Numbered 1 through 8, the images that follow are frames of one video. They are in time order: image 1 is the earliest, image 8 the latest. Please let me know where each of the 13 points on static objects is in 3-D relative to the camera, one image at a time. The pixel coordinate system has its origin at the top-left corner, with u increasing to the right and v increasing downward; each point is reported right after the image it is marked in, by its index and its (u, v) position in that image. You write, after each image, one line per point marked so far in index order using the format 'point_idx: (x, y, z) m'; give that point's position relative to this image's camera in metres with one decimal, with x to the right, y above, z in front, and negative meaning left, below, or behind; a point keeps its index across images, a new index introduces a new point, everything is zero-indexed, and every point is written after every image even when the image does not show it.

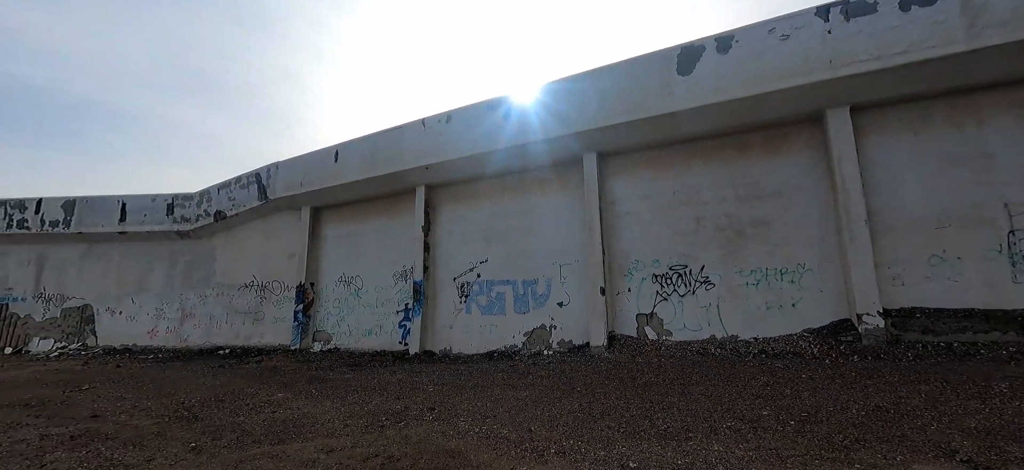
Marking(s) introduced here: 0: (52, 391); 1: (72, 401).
0: (-7.9, -2.7, +6.5) m
1: (-6.7, -2.5, +5.6) m
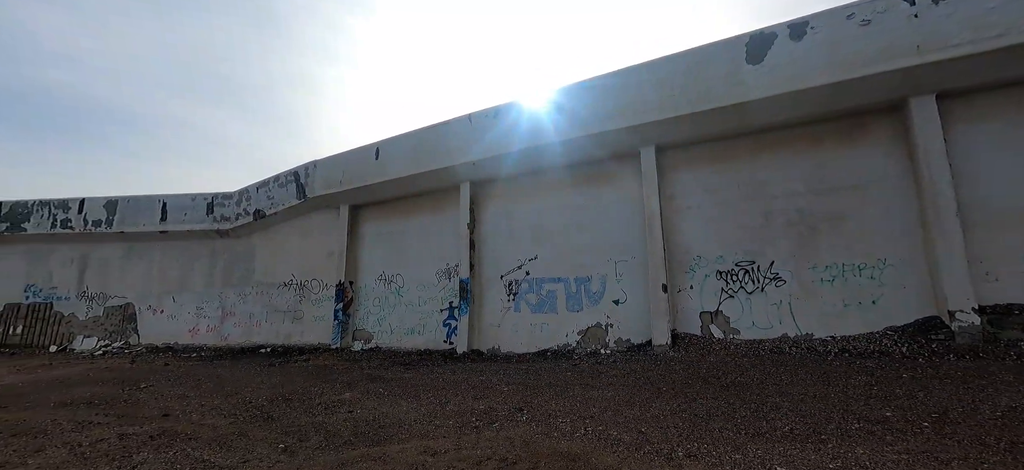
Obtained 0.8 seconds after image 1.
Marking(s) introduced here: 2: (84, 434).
0: (-6.9, -2.6, +6.4) m
1: (-5.7, -2.5, +5.6) m
2: (-5.0, -2.3, +4.3) m
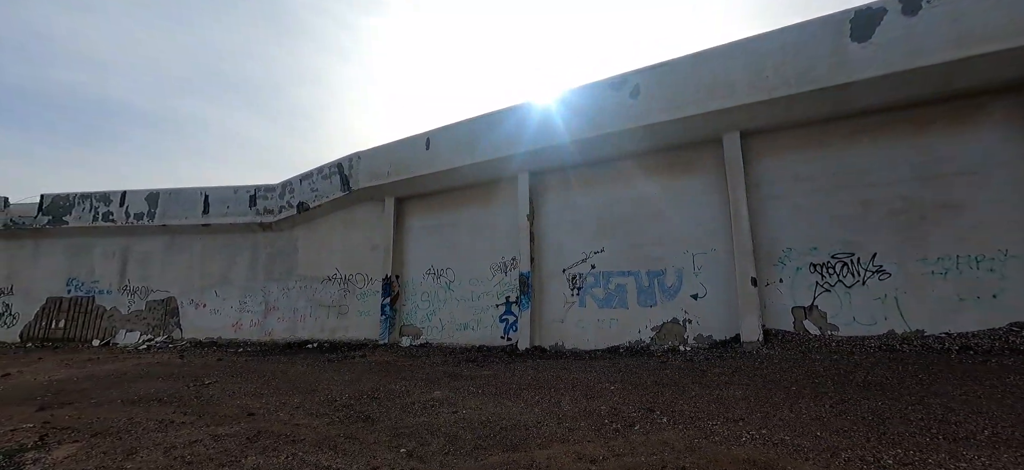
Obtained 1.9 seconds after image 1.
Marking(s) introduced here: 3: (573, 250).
0: (-5.6, -2.5, +6.2) m
1: (-4.4, -2.3, +5.3) m
2: (-3.7, -2.2, +4.1) m
3: (+1.3, -0.3, +8.0) m
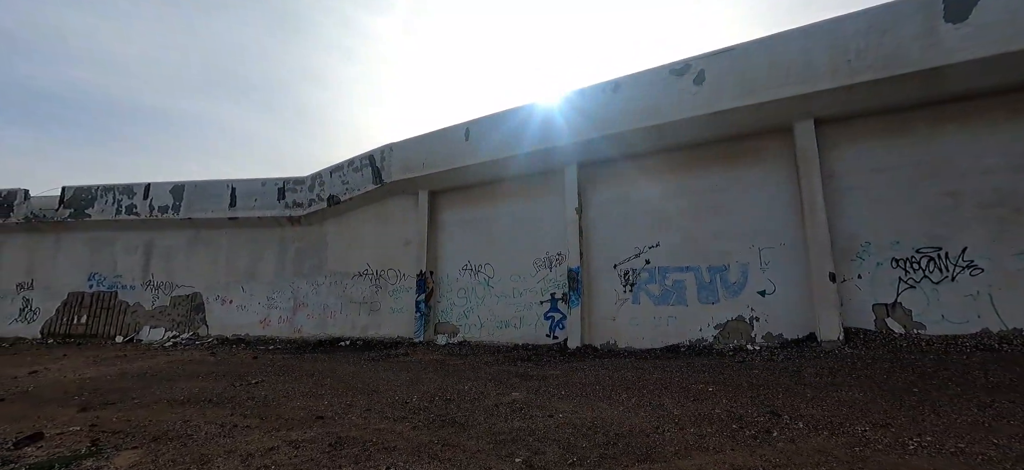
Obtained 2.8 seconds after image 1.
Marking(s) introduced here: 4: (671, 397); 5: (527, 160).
0: (-4.6, -2.3, +5.9) m
1: (-3.4, -2.2, +5.0) m
2: (-2.7, -2.0, +3.7) m
3: (+2.3, -0.2, +7.6) m
4: (+1.7, -1.8, +4.1) m
5: (+0.3, +1.7, +8.5) m
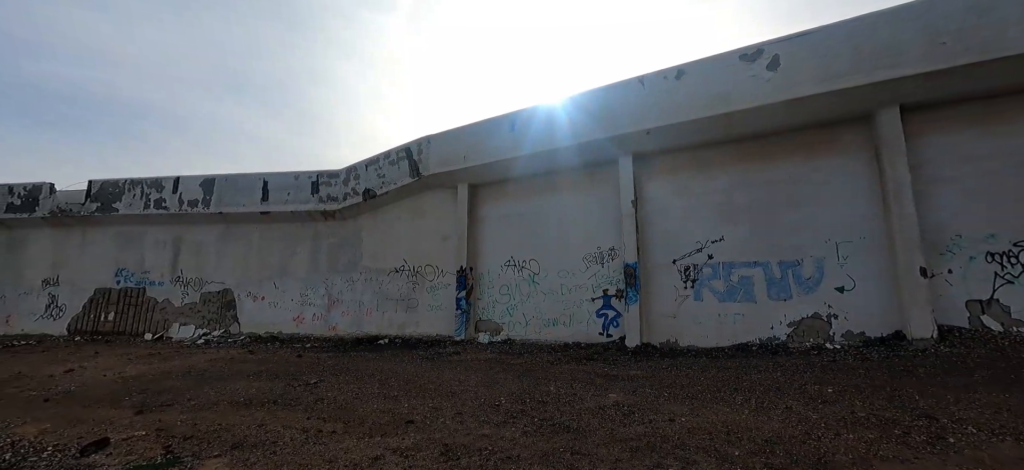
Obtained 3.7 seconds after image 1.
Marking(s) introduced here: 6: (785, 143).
0: (-3.5, -2.2, +5.5) m
1: (-2.3, -2.1, +4.7) m
2: (-1.6, -1.9, +3.4) m
3: (+3.4, -0.1, +7.3) m
4: (+2.8, -1.7, +3.8) m
5: (+1.4, +1.8, +8.2) m
6: (+4.9, +1.7, +6.8) m
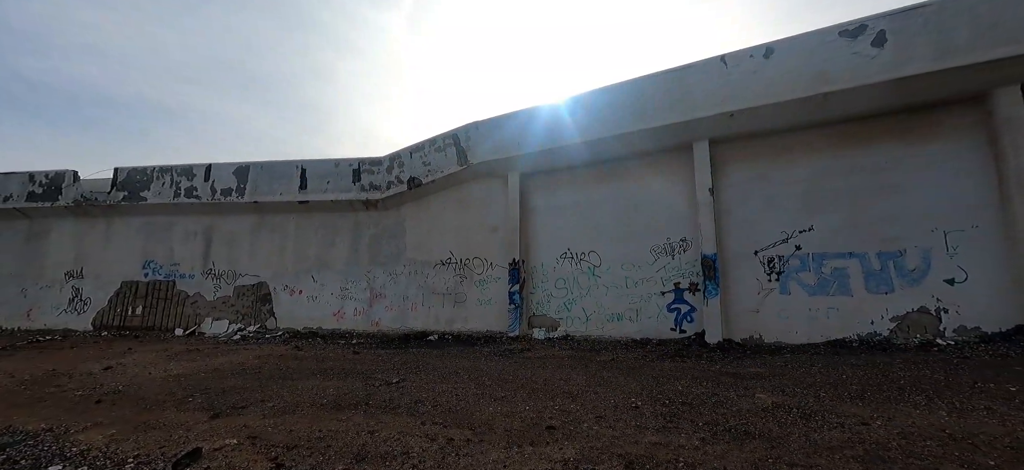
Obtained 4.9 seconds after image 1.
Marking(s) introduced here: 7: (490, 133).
0: (-2.2, -2.0, +5.0) m
1: (-0.9, -1.9, +4.2) m
2: (-0.3, -1.7, +2.9) m
3: (+4.7, +0.1, +6.9) m
4: (+4.2, -1.5, +3.4) m
5: (+2.7, +2.0, +7.8) m
6: (+6.3, +1.9, +6.4) m
7: (-0.5, +2.5, +9.1) m
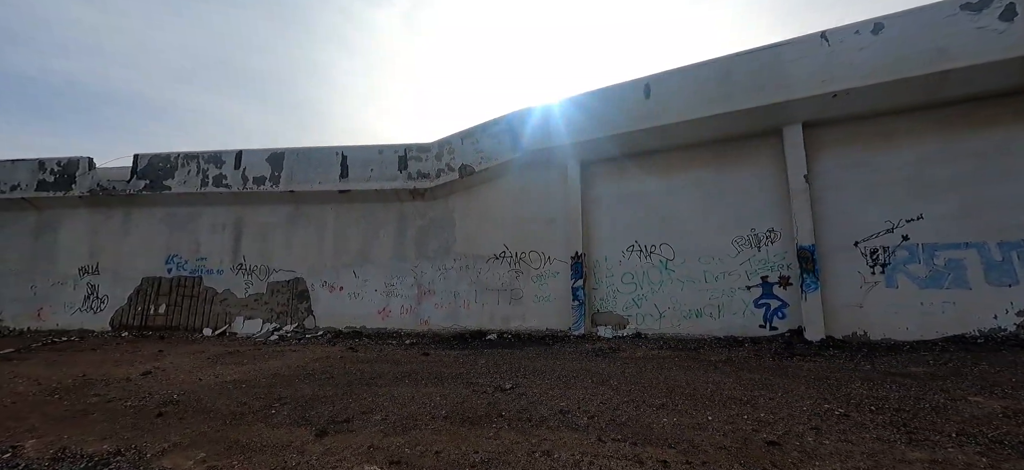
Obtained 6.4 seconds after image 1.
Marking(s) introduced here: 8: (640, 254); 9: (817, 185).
0: (-0.6, -1.8, +4.4) m
1: (+0.6, -1.7, +3.5) m
2: (+1.3, -1.6, +2.3) m
3: (+6.2, +0.3, +6.4) m
4: (+5.7, -1.3, +2.9) m
5: (+4.1, +2.2, +7.2) m
6: (+7.8, +2.0, +6.0) m
7: (+0.9, +2.7, +8.5) m
8: (+2.8, -0.4, +8.0) m
9: (+5.5, +0.9, +6.8) m
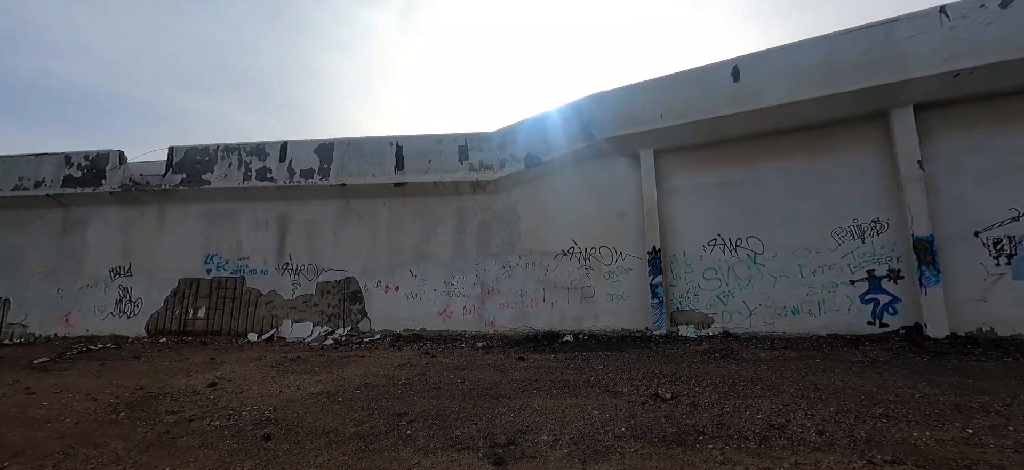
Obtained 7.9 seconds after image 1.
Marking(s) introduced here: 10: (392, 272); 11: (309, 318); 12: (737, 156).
0: (+1.0, -1.7, +3.8) m
1: (+2.3, -1.5, +3.0) m
2: (+3.0, -1.4, +1.8) m
3: (+7.7, +0.5, +6.0) m
4: (+7.4, -1.1, +2.5) m
5: (+5.7, +2.4, +6.8) m
6: (+9.3, +2.2, +5.6) m
7: (+2.4, +2.8, +7.9) m
8: (+4.3, -0.3, +7.5) m
9: (+7.1, +1.1, +6.4) m
10: (-2.5, -0.8, +7.9) m
11: (-4.0, -1.7, +7.6) m
12: (+4.7, +1.7, +7.7) m
